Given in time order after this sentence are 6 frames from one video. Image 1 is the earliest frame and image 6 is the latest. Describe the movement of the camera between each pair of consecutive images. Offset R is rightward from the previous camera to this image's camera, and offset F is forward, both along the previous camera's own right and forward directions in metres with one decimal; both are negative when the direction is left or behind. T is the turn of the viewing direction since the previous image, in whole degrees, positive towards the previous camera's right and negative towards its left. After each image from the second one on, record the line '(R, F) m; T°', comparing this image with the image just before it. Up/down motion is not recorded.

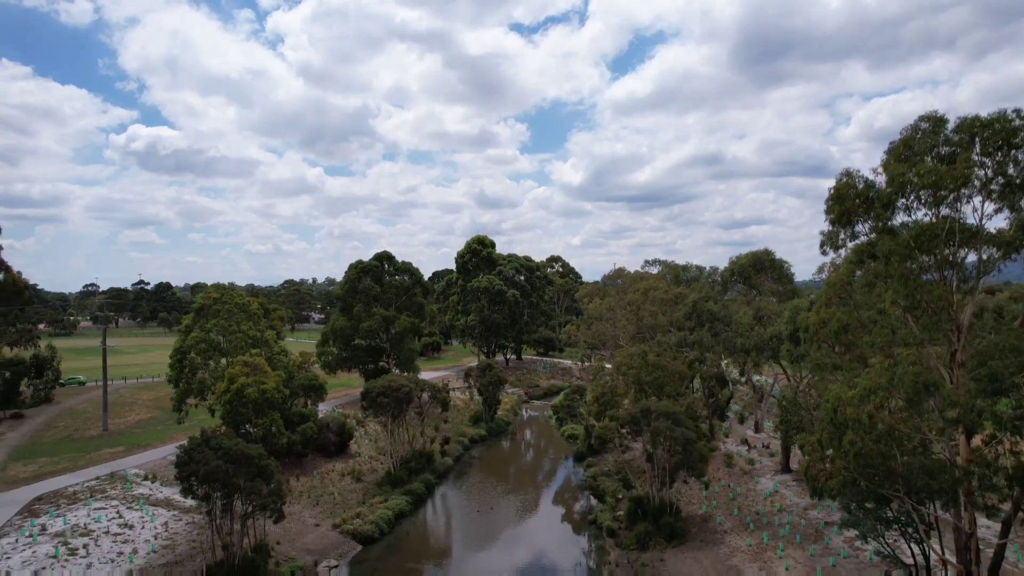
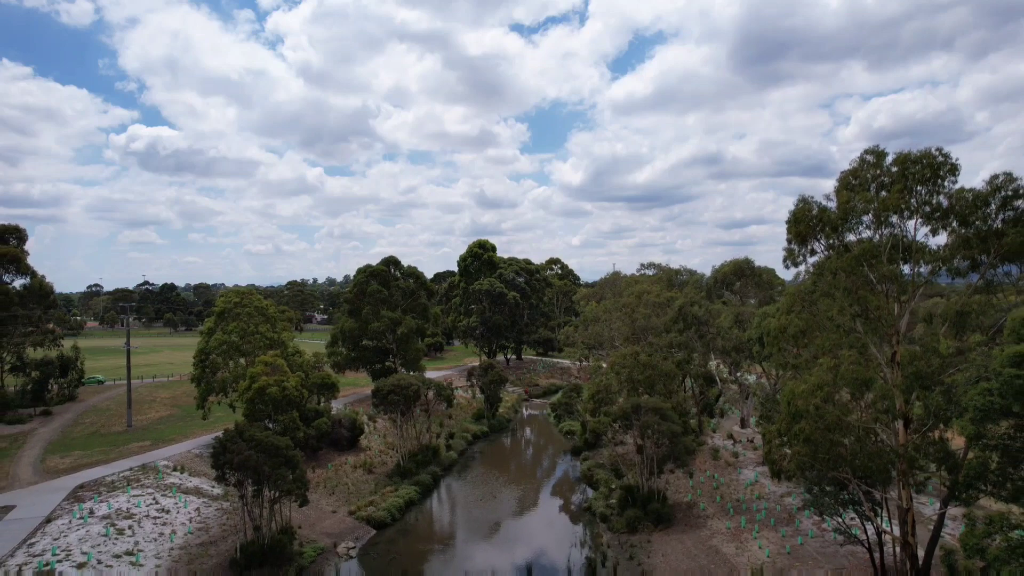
(-0.1, -2.2) m; 0°
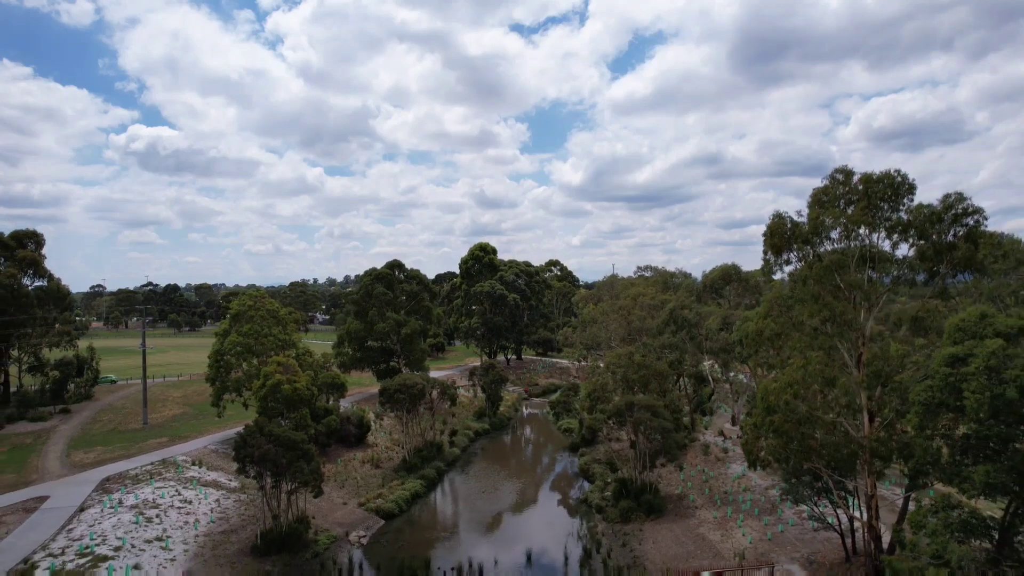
(0.0, -1.6) m; 0°
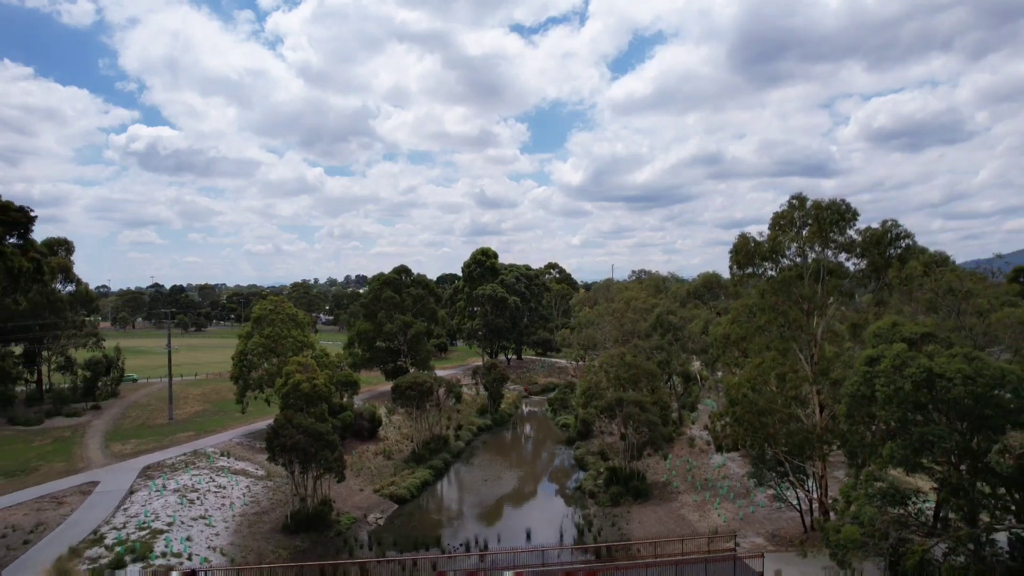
(-0.1, -2.9) m; 0°
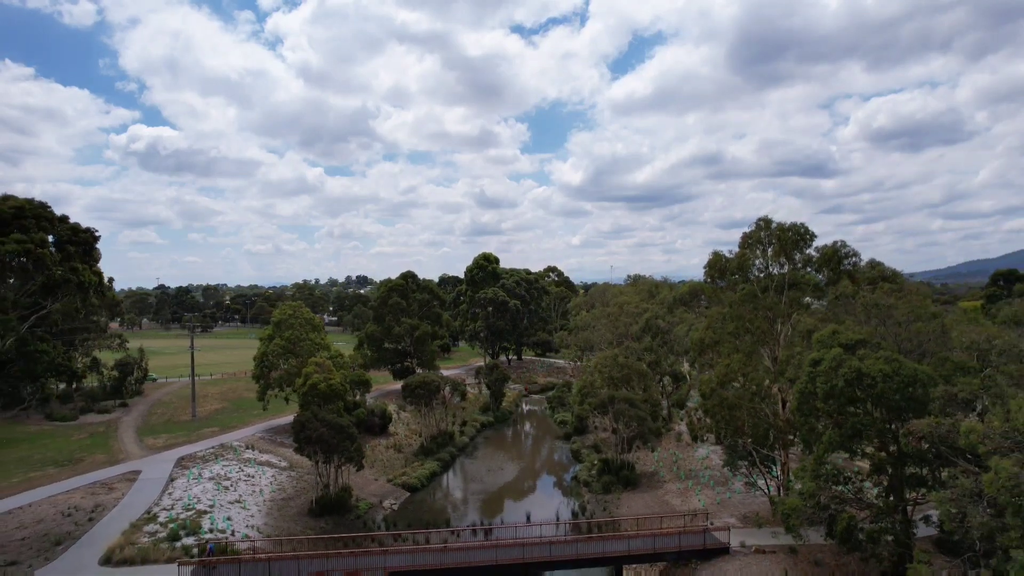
(-0.1, -2.9) m; 0°
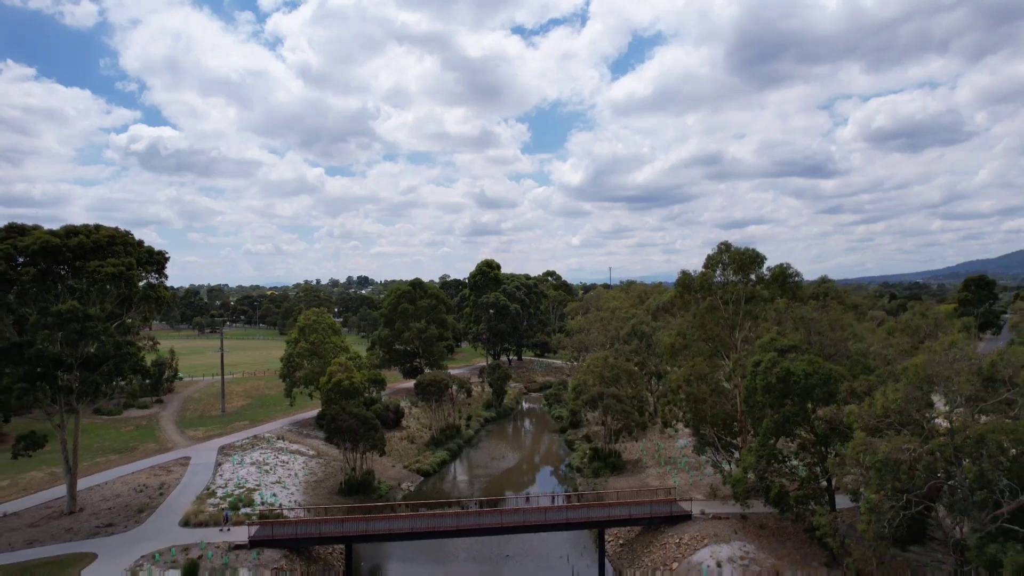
(-0.1, -4.5) m; 0°
